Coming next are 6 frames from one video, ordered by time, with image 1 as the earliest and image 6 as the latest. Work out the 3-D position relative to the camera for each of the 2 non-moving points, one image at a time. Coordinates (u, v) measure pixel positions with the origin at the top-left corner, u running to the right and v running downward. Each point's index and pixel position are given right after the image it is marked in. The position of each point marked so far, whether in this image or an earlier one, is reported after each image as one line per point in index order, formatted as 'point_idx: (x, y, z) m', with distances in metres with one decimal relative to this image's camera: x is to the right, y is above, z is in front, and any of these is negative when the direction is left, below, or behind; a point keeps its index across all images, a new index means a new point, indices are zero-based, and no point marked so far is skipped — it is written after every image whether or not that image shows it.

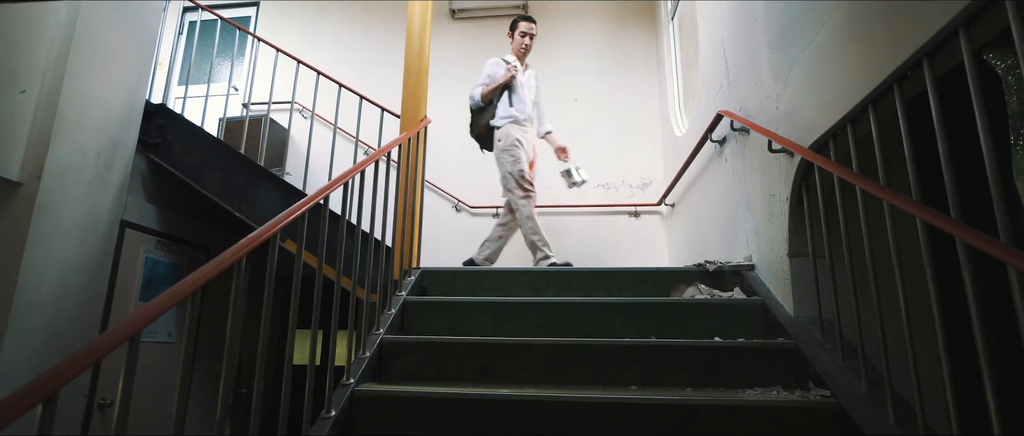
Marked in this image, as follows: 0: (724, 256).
0: (+1.0, -0.2, +2.7) m
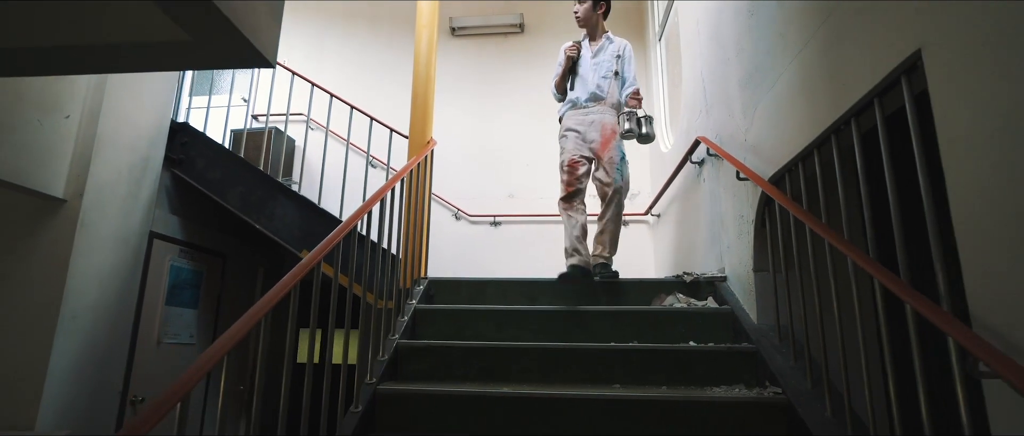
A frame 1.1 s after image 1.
0: (+1.0, -0.3, +3.0) m
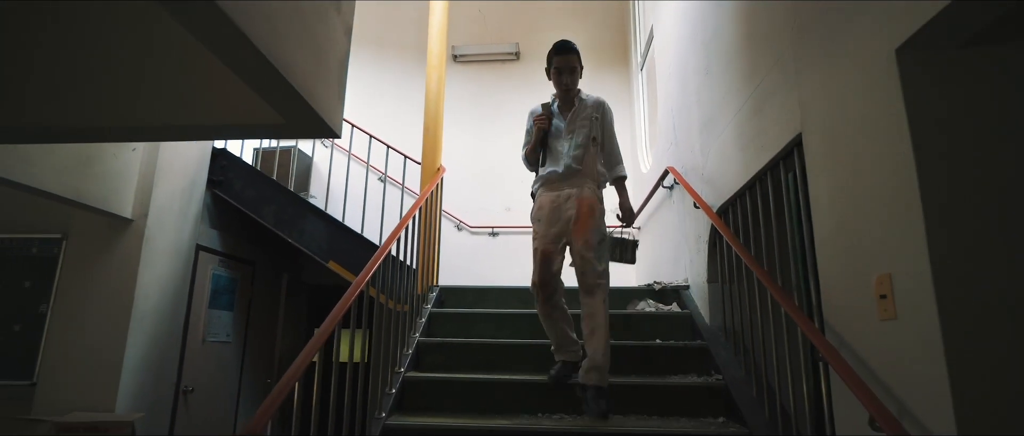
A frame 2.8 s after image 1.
0: (+1.0, -0.4, +3.5) m
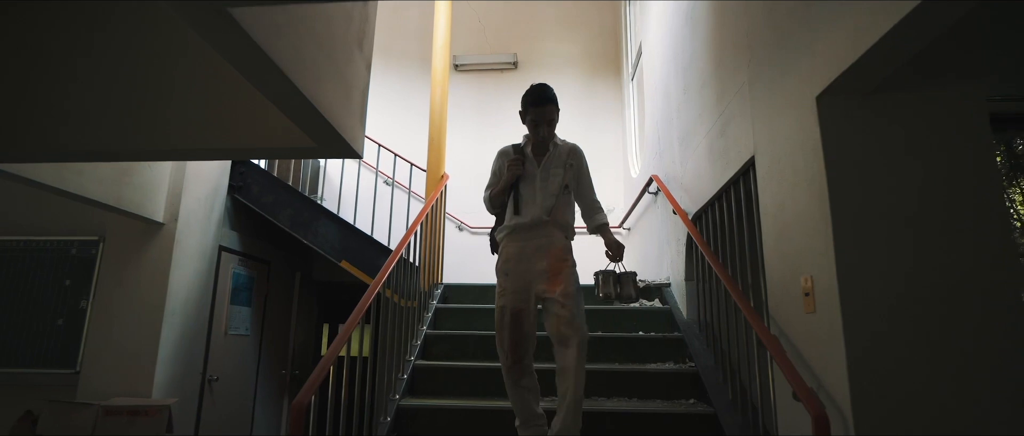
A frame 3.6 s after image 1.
0: (+1.0, -0.4, +3.8) m
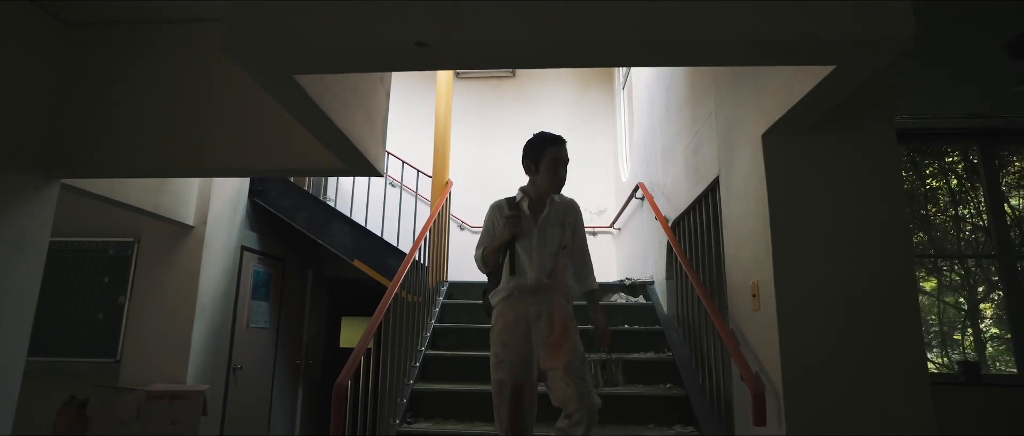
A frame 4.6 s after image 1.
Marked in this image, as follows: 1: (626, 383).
0: (+1.0, -0.4, +4.2) m
1: (+0.6, -0.9, +3.0) m
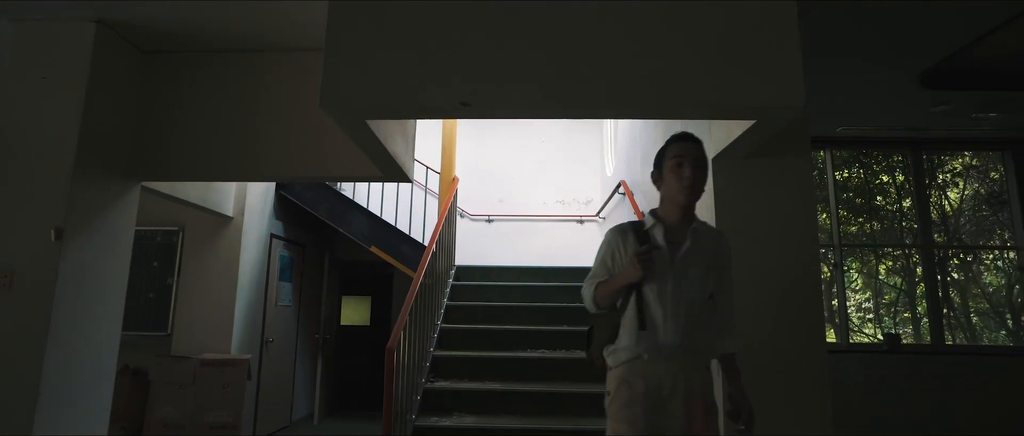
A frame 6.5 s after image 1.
0: (+0.9, -0.3, +4.8) m
1: (+0.6, -0.9, +3.6) m
